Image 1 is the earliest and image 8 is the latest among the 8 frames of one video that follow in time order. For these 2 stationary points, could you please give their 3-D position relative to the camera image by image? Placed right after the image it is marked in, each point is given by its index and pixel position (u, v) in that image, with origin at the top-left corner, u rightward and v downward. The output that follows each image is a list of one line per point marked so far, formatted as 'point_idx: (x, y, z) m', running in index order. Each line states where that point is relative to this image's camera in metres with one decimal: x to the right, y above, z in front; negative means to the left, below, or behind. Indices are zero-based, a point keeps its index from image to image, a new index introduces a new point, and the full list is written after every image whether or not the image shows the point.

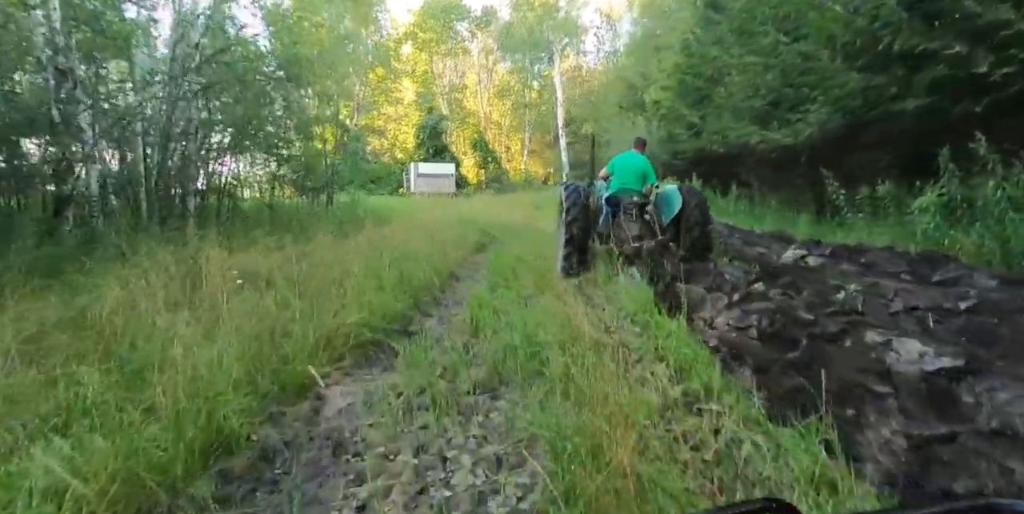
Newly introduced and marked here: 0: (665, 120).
0: (+3.4, +3.0, +13.0) m
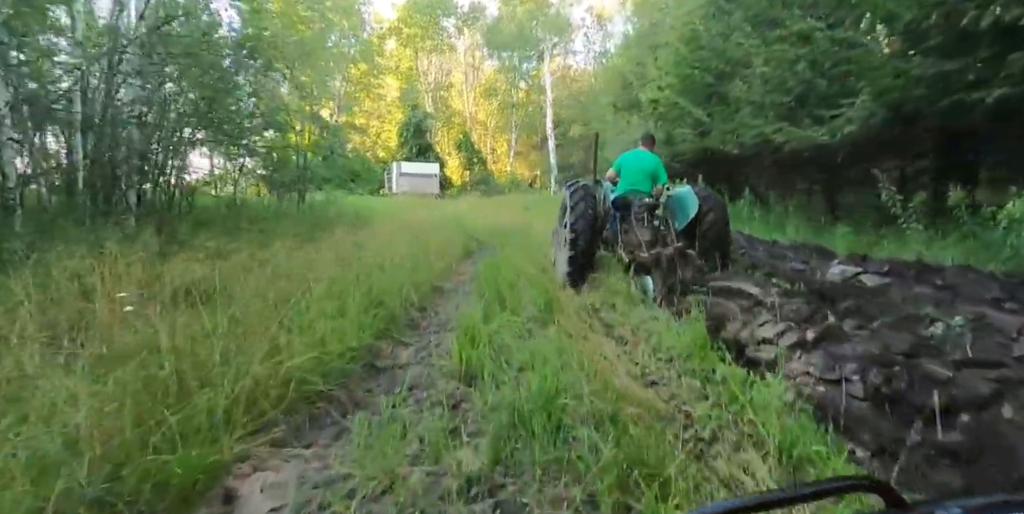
0: (+3.2, +2.8, +12.1) m
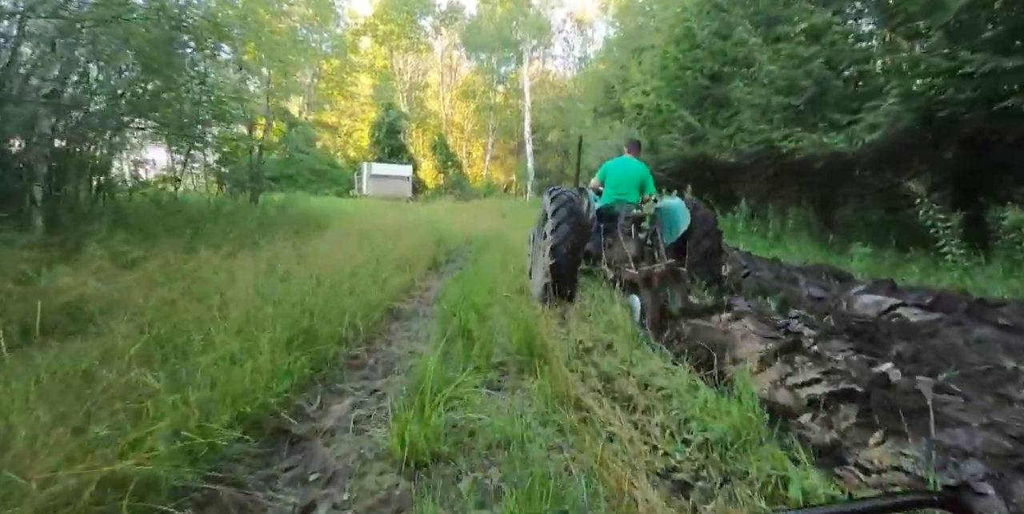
0: (+2.7, +2.5, +11.3) m
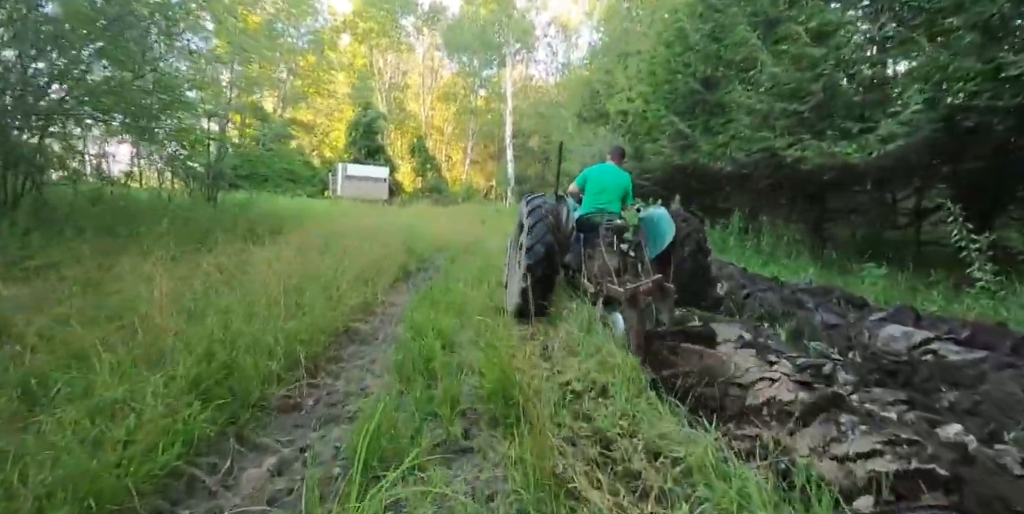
0: (+2.3, +2.3, +10.8) m
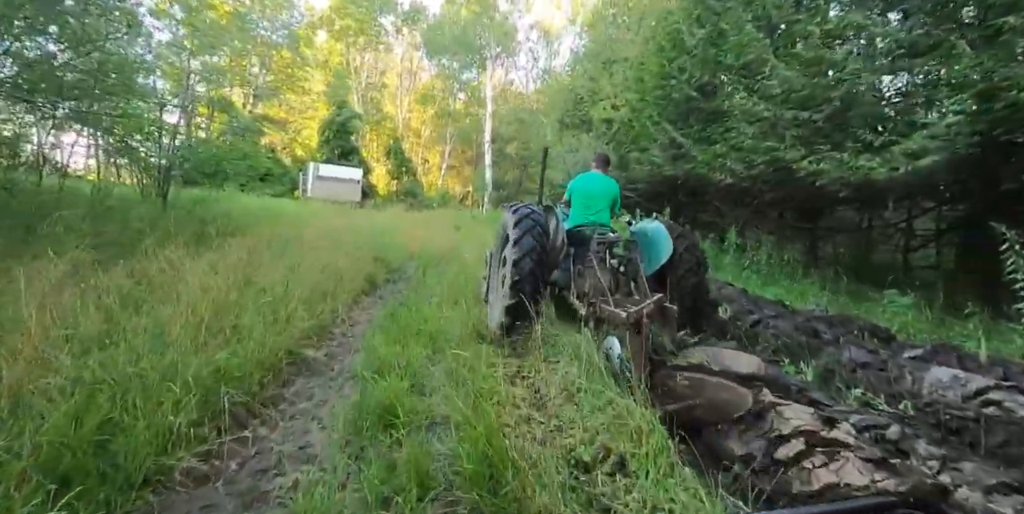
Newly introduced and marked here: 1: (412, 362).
0: (+2.0, +2.1, +10.3) m
1: (-0.5, -0.6, +3.1) m
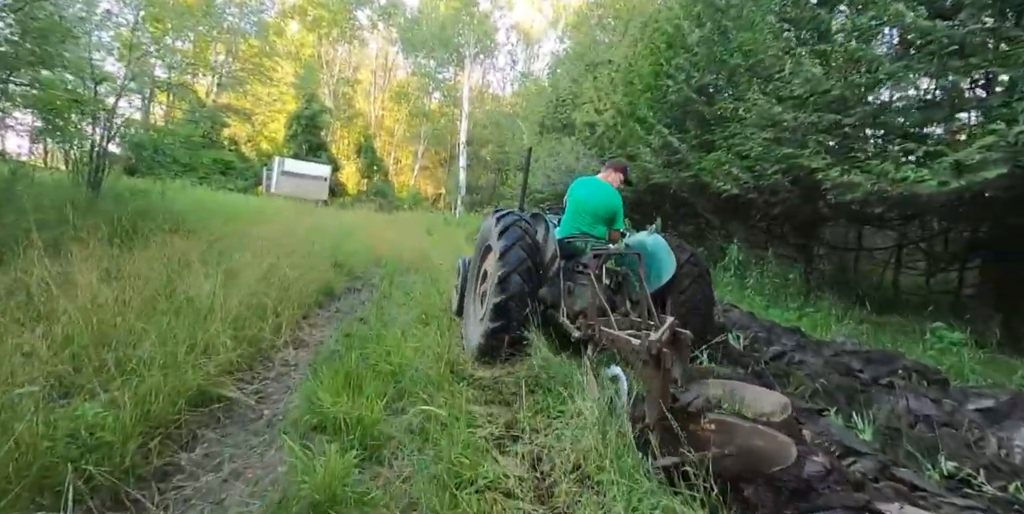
0: (+1.7, +1.9, +9.6) m
1: (-0.6, -0.6, +2.3) m
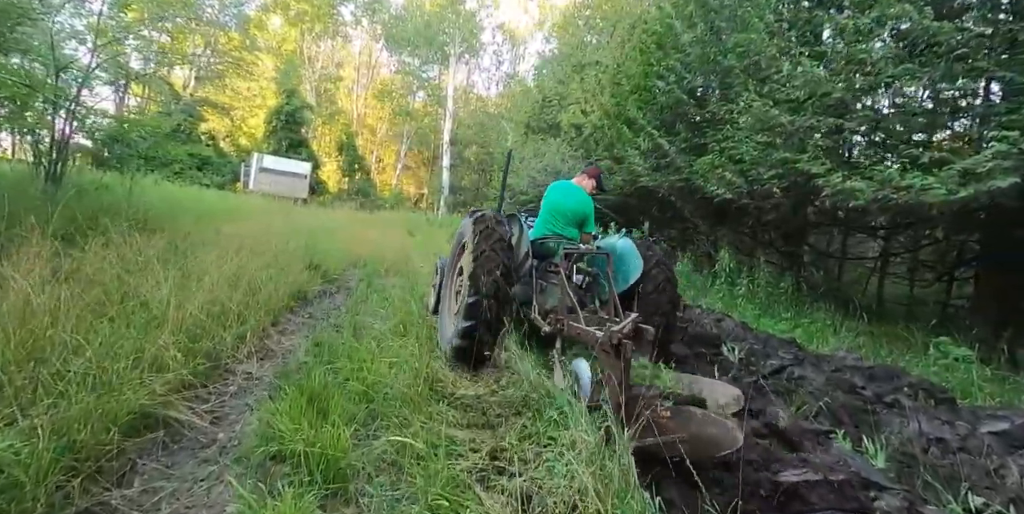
0: (+1.5, +1.8, +9.4) m
1: (-0.6, -0.6, +2.0) m
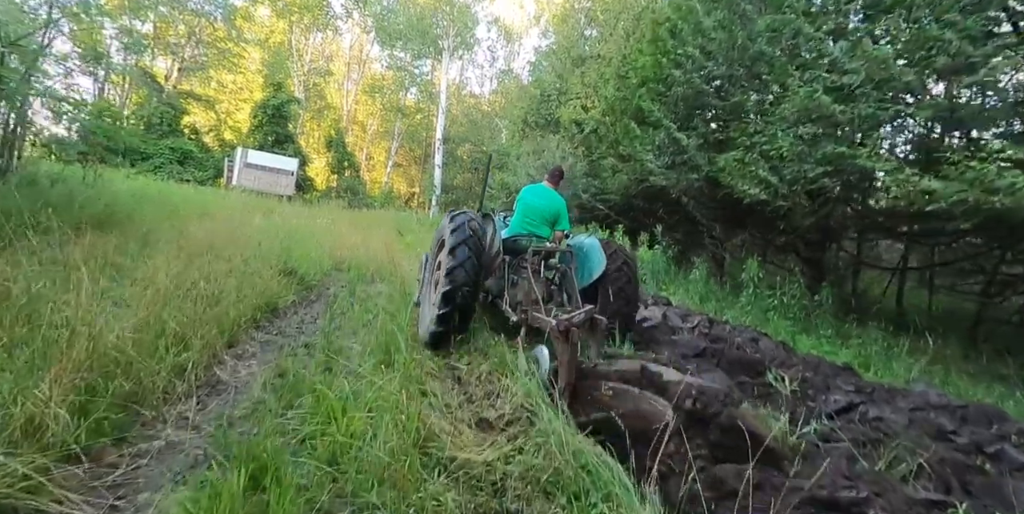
0: (+1.5, +1.7, +8.7) m
1: (-0.5, -0.7, +1.3) m
